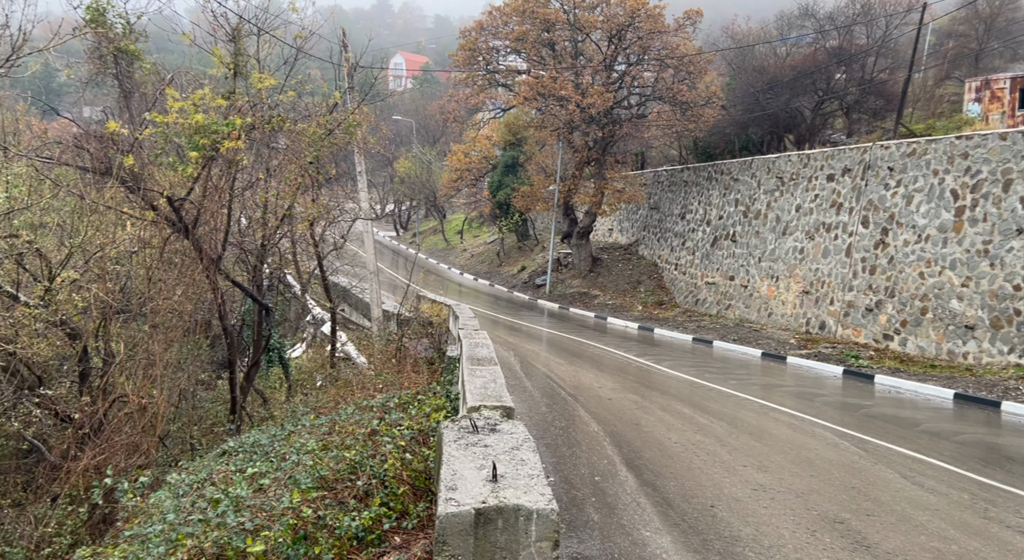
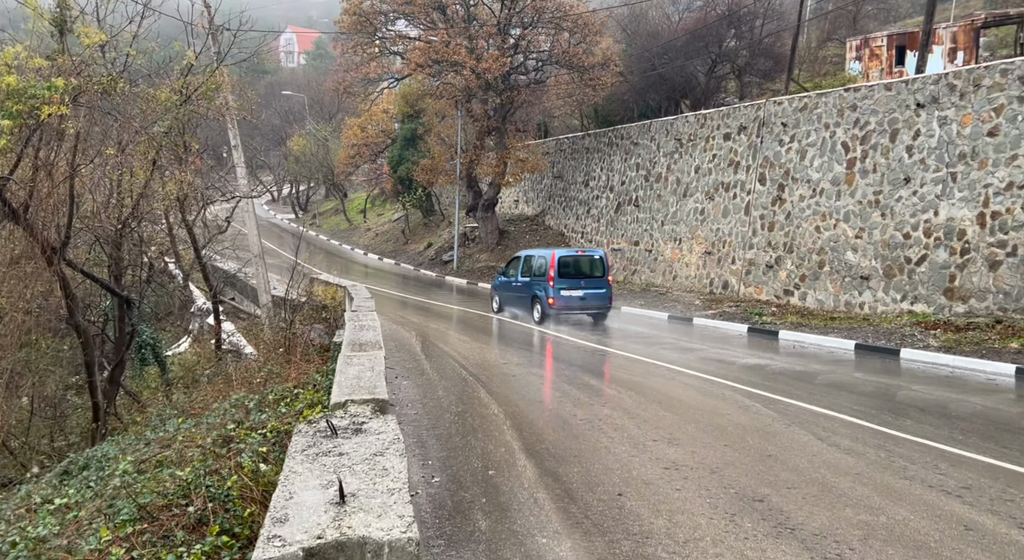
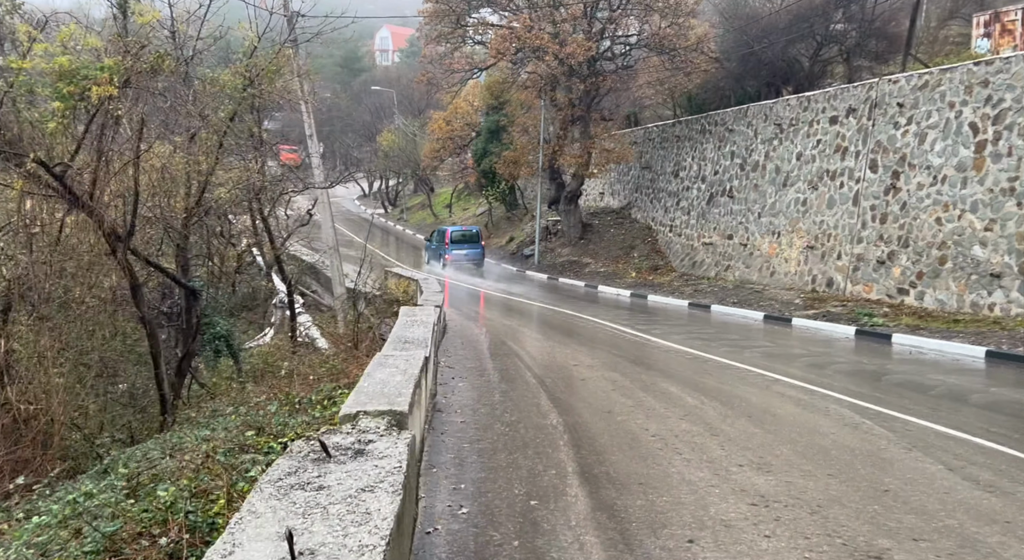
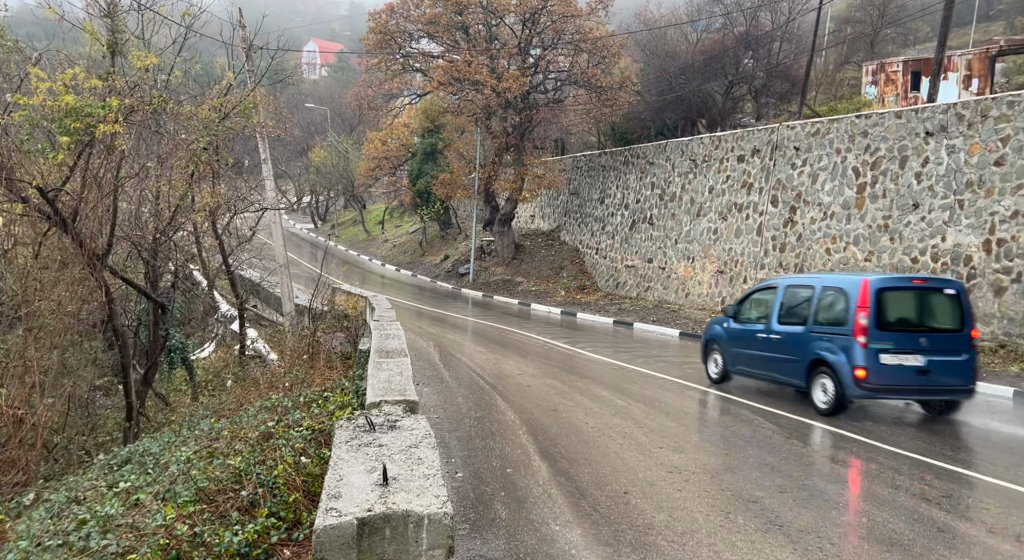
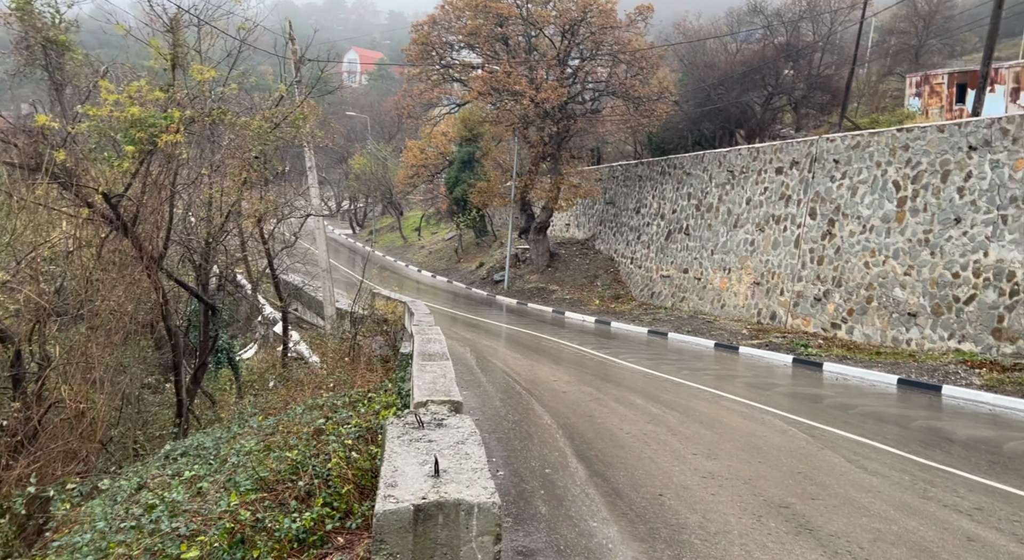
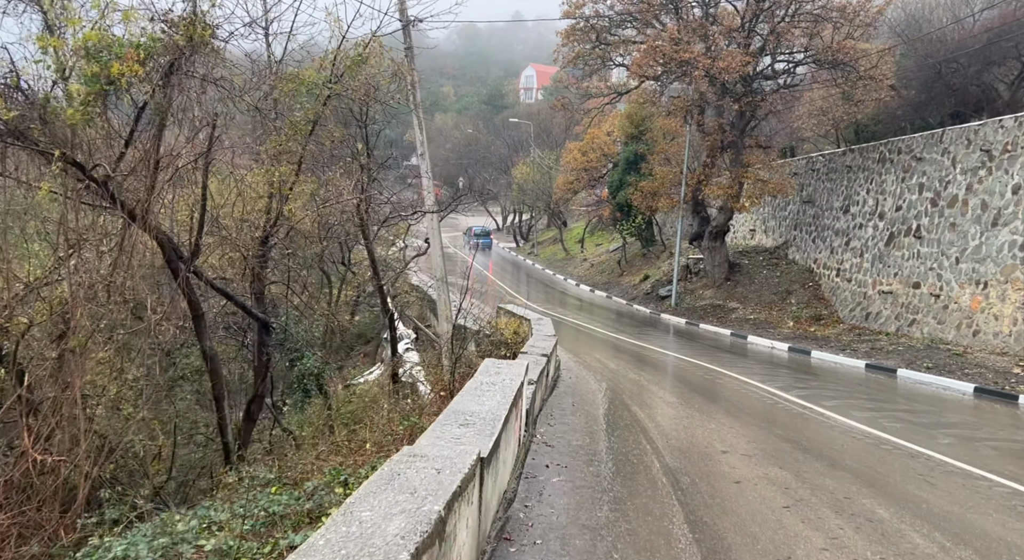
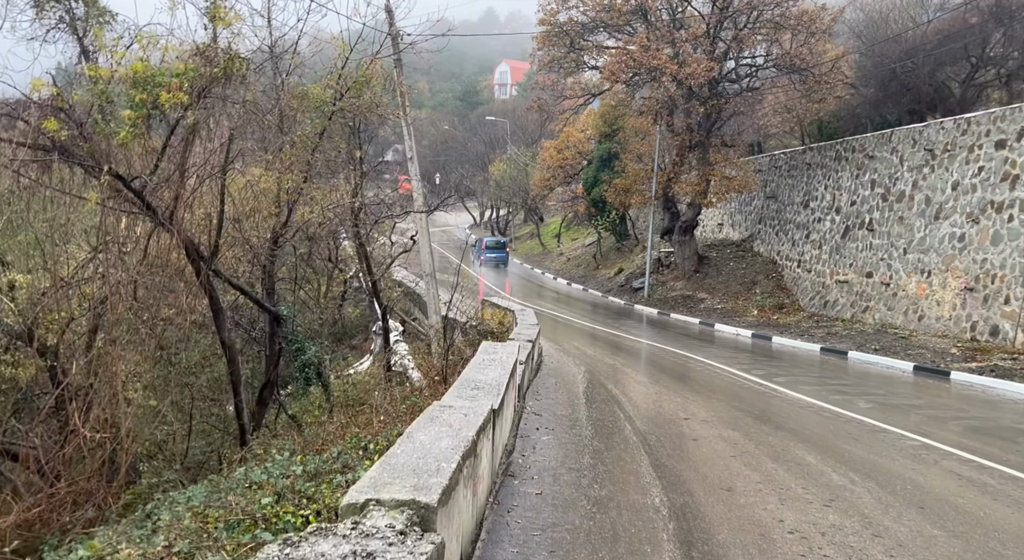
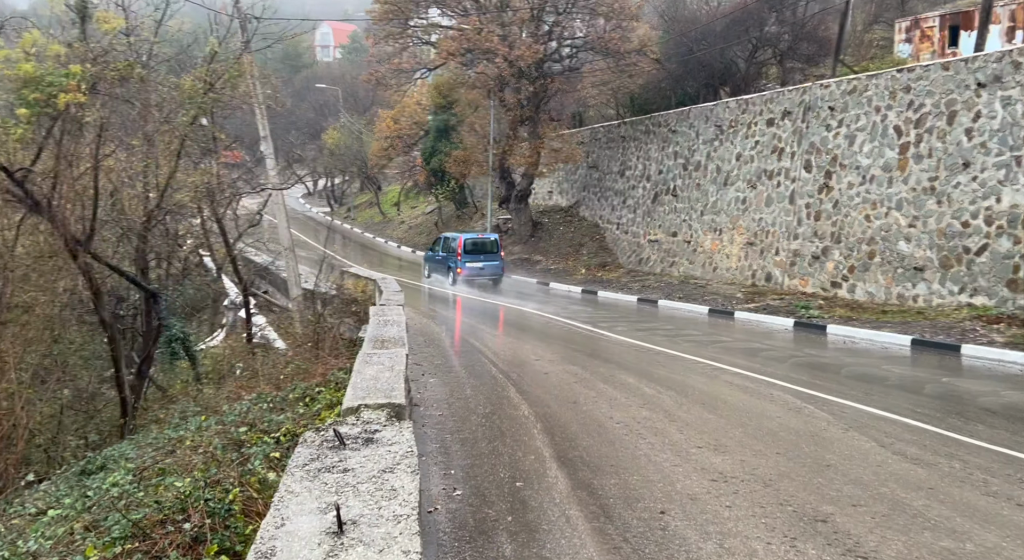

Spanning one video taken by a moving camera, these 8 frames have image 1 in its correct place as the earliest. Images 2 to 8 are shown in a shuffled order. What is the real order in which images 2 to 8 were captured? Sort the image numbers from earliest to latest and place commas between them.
5, 4, 2, 8, 3, 7, 6
